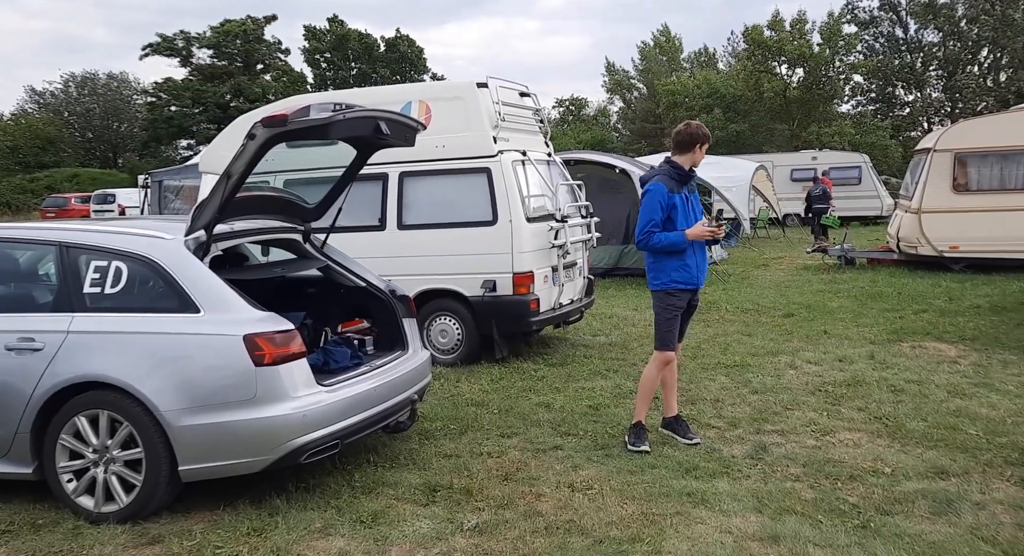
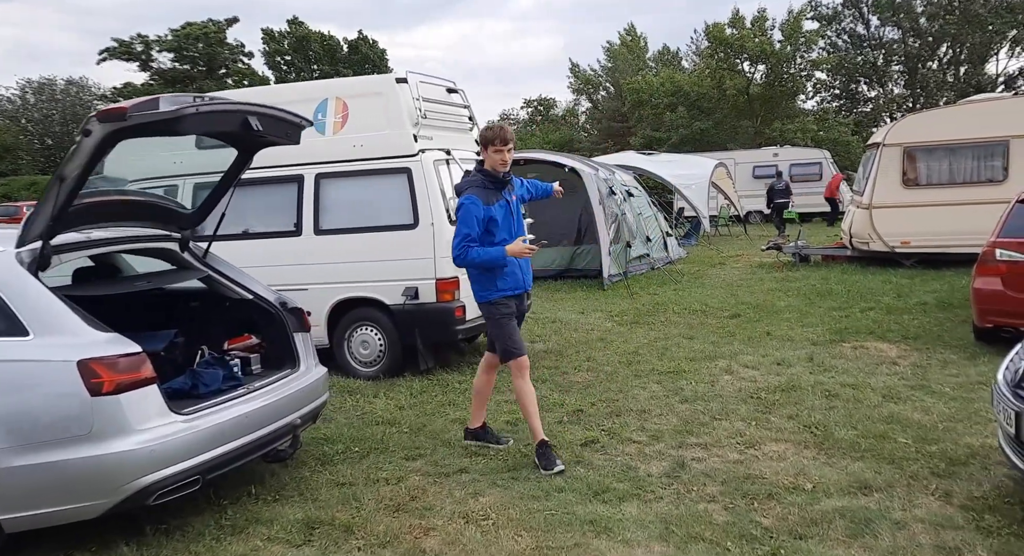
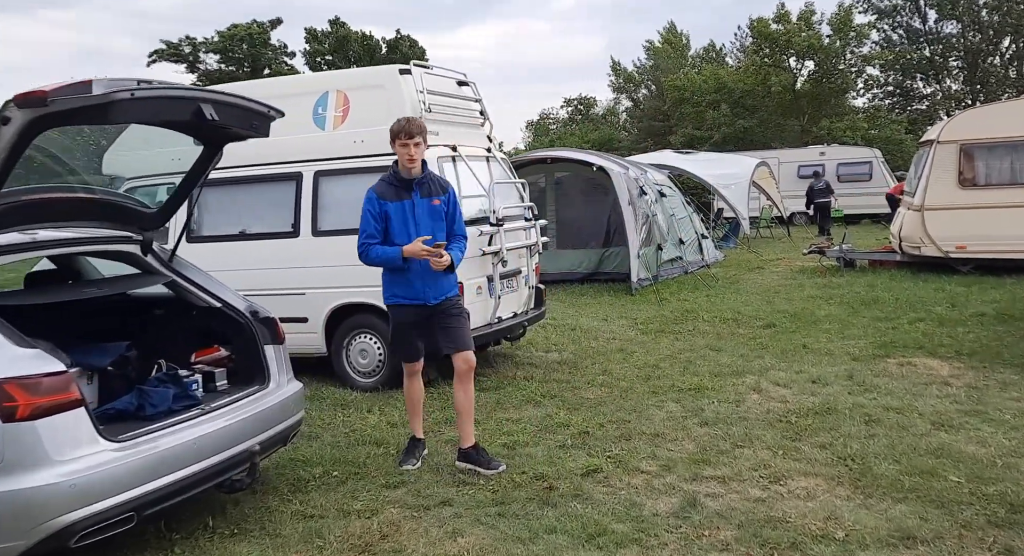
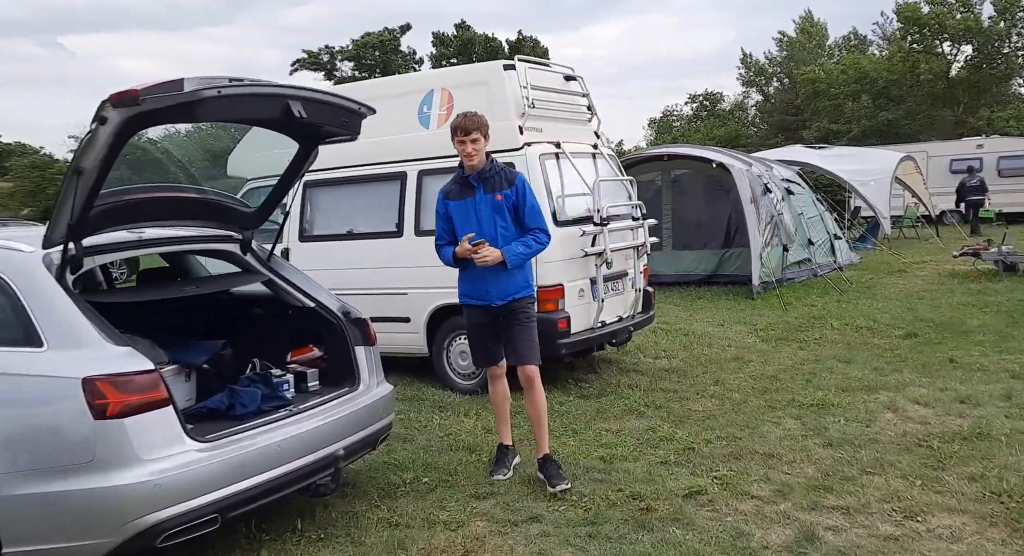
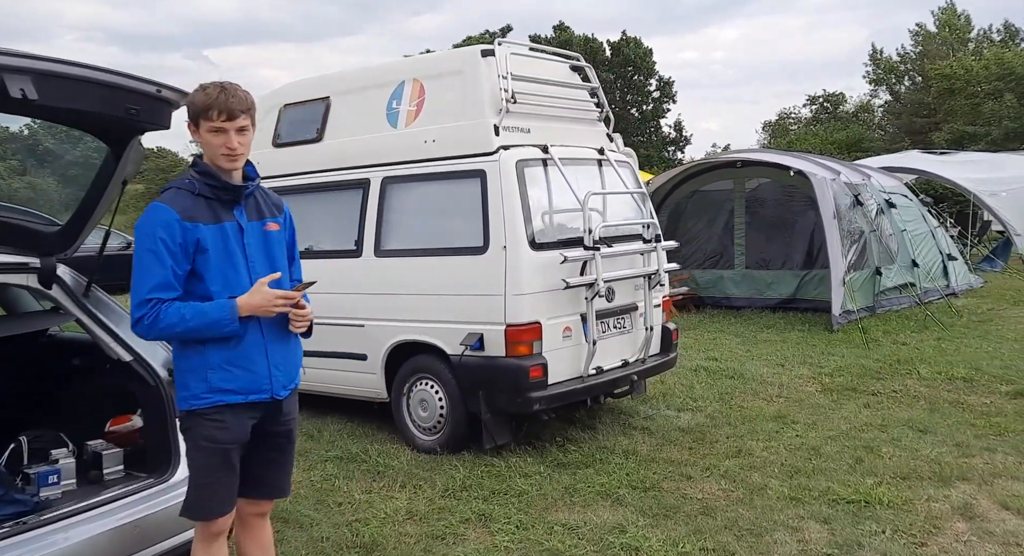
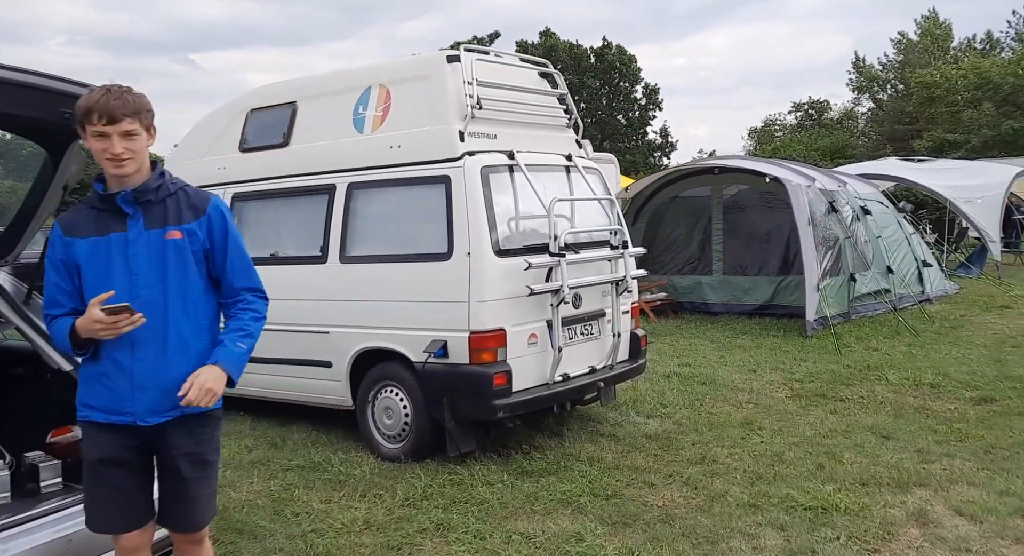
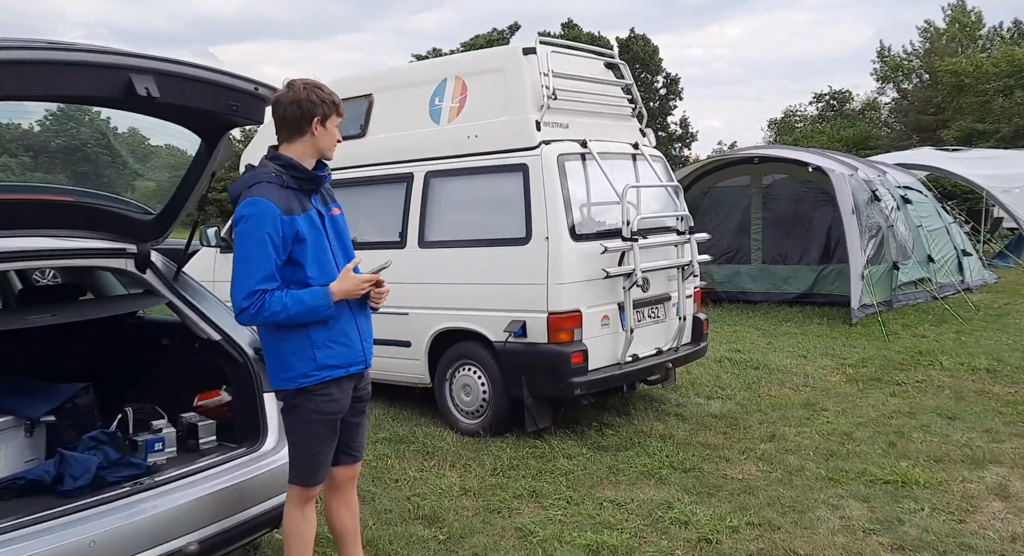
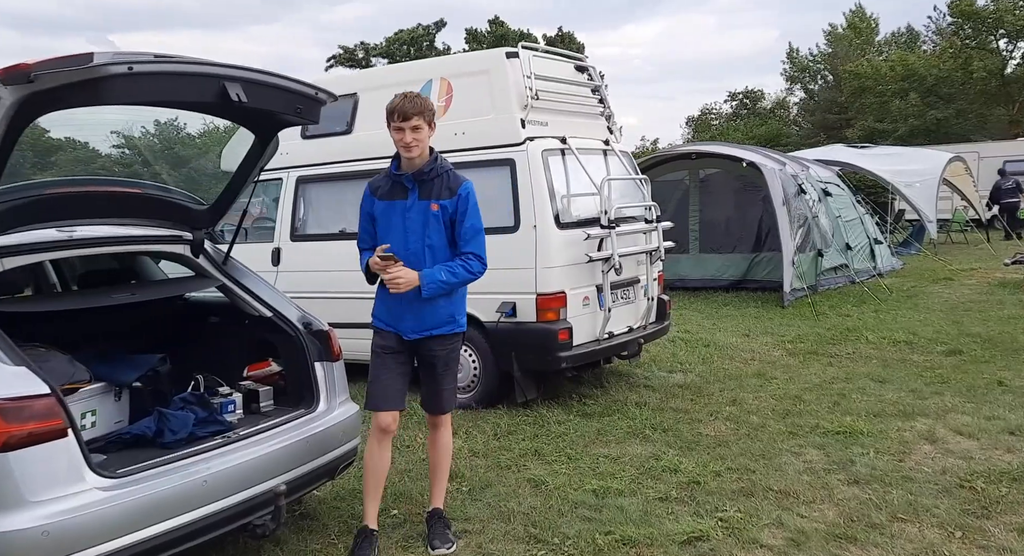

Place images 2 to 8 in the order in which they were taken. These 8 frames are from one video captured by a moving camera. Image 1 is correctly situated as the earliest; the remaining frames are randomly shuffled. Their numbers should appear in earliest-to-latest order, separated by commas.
2, 3, 4, 8, 7, 5, 6
